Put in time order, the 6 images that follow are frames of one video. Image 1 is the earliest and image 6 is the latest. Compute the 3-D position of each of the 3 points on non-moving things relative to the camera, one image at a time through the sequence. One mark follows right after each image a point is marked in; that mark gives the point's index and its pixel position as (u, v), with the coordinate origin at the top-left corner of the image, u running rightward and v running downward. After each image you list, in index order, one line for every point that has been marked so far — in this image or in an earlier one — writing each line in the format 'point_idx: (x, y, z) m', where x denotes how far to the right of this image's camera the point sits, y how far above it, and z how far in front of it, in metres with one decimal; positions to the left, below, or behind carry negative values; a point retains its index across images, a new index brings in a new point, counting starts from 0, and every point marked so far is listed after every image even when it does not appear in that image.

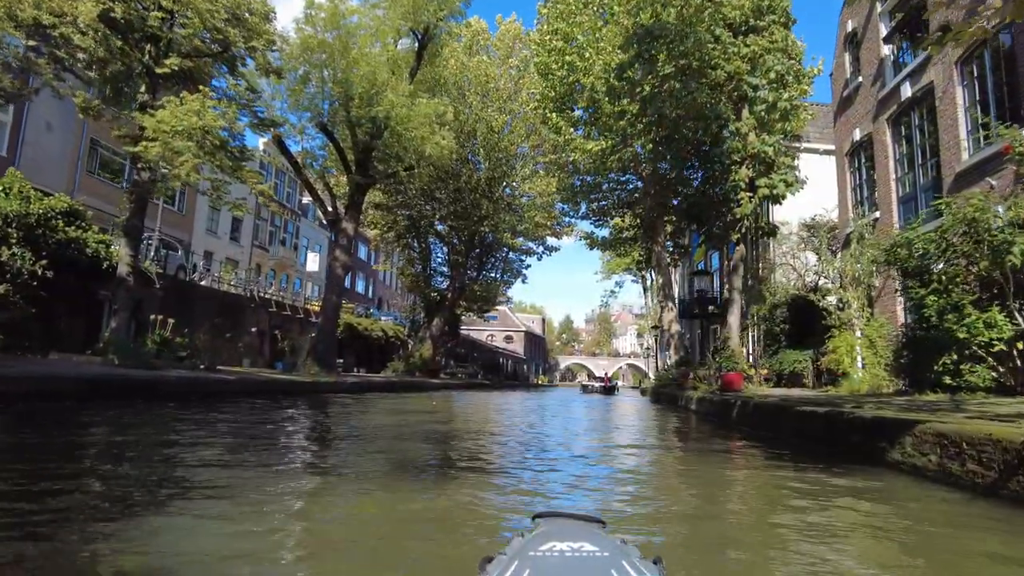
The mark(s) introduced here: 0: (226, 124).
0: (-5.7, +3.3, +13.2) m
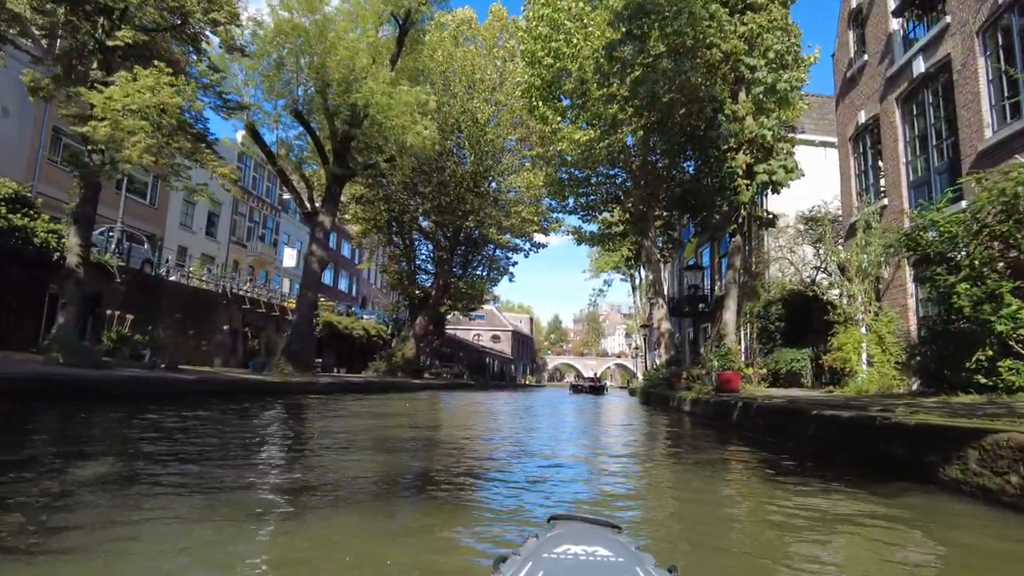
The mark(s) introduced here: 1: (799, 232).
0: (-6.1, +3.5, +12.2) m
1: (+7.5, +1.5, +17.1) m
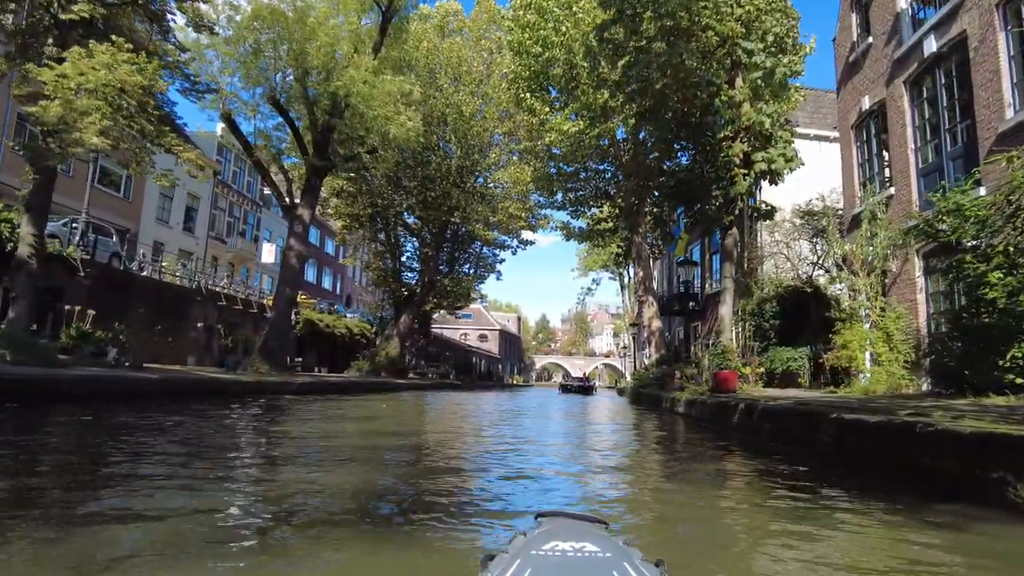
0: (-6.3, +3.6, +11.4) m
1: (+7.2, +1.6, +16.6) m
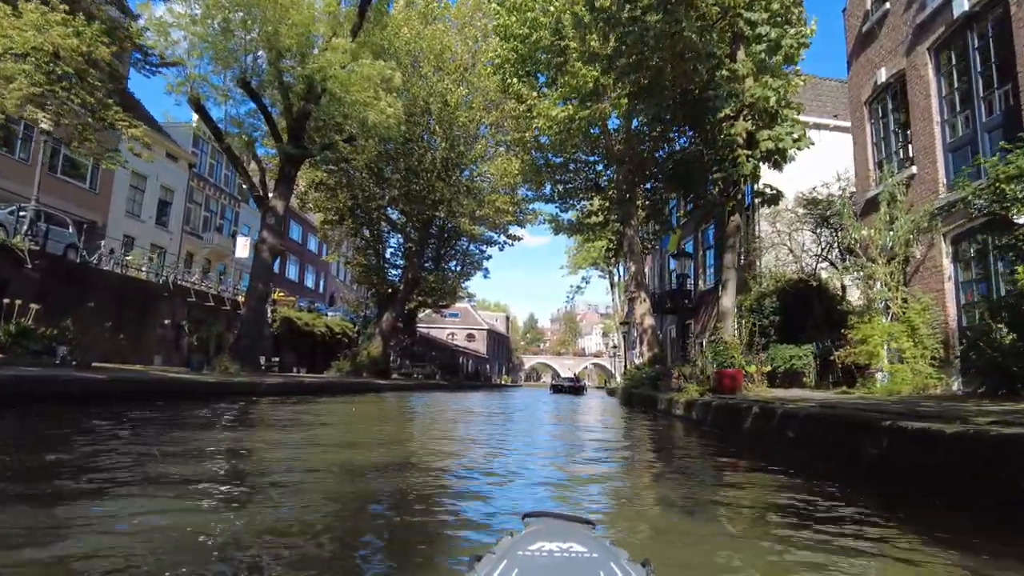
0: (-6.6, +3.8, +10.2) m
1: (+6.8, +1.7, +15.6) m
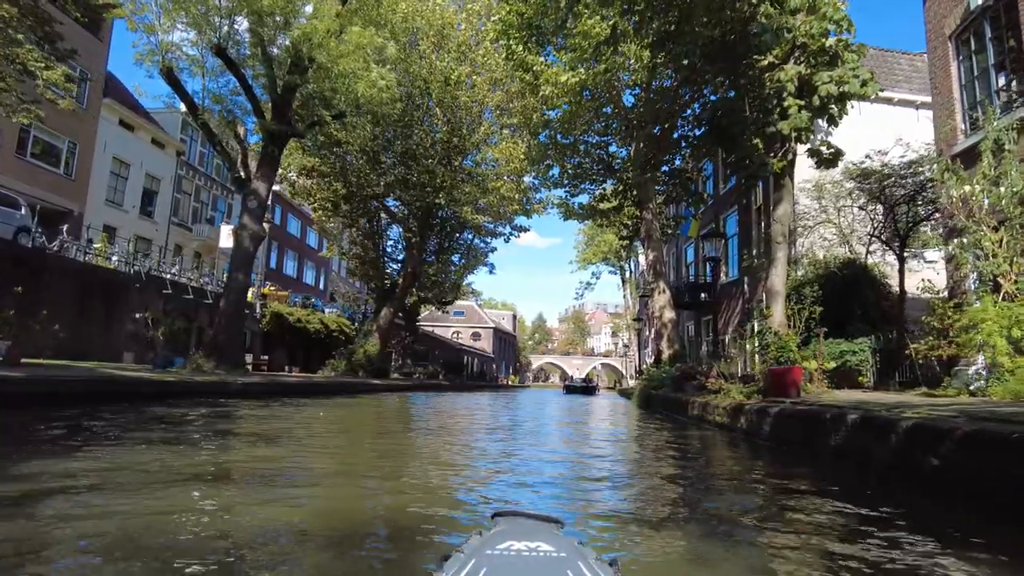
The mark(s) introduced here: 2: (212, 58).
0: (-6.6, +4.0, +8.3) m
1: (+6.9, +2.0, +13.6) m
2: (-8.6, +6.5, +18.8) m
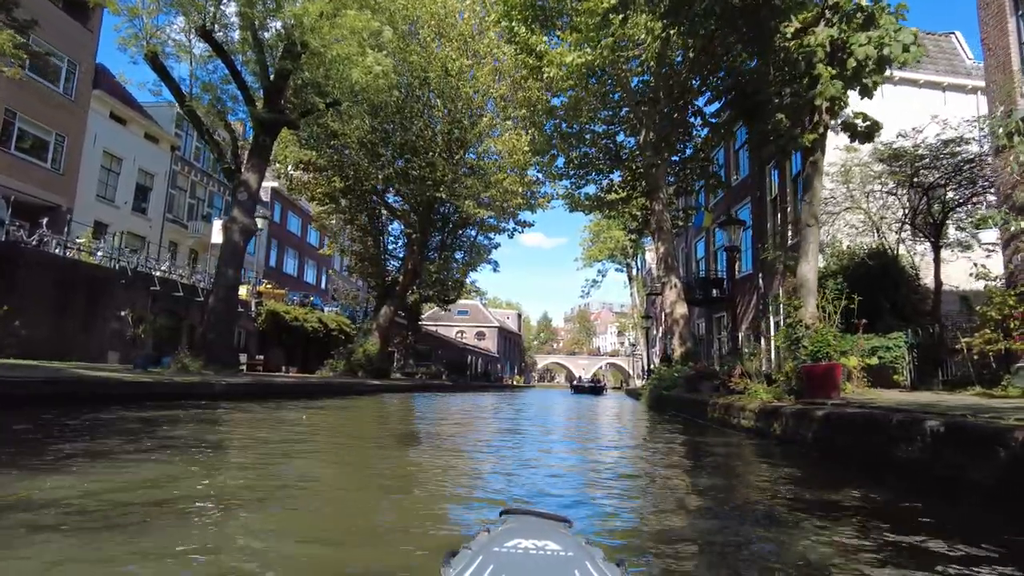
0: (-6.6, +4.2, +7.4) m
1: (+6.9, +2.2, +12.6) m
2: (-8.5, +6.6, +17.9) m
